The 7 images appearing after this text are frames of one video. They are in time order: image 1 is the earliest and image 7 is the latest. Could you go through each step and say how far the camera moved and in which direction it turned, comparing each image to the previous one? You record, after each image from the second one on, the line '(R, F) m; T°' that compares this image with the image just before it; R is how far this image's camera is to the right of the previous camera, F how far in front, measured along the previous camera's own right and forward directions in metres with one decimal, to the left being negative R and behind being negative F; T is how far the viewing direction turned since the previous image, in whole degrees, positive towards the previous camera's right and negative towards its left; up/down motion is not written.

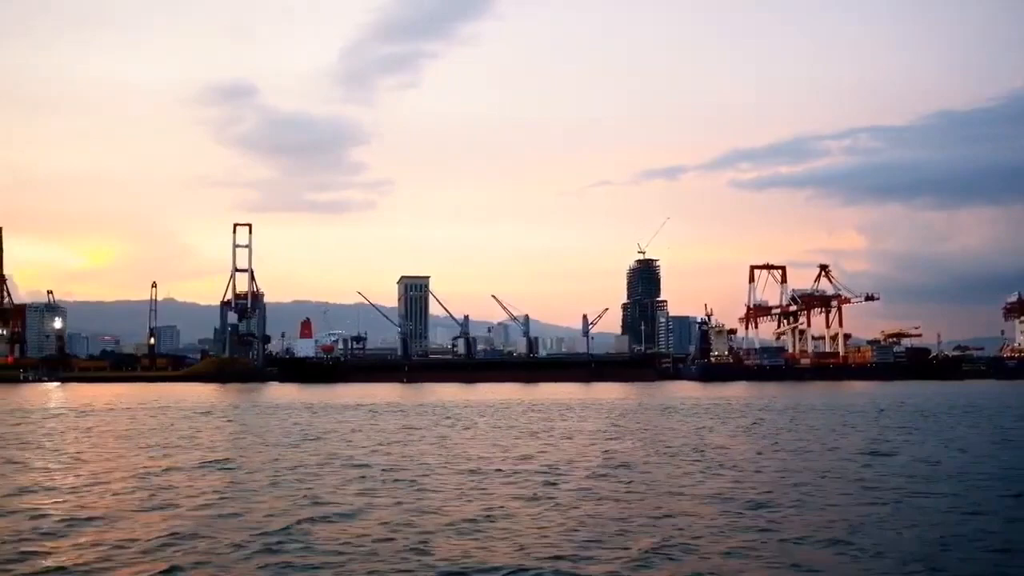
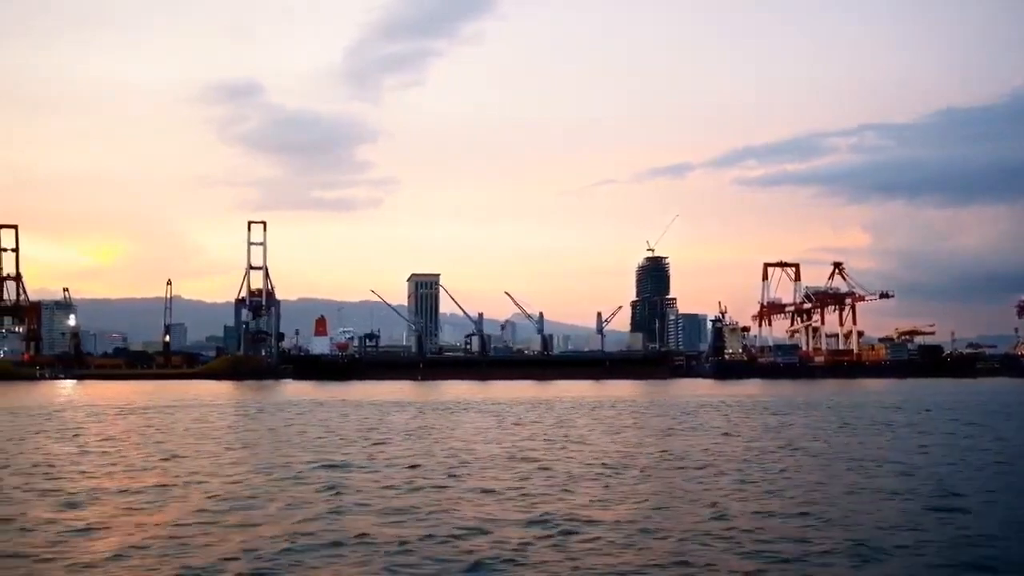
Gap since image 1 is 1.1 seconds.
(-0.6, 0.0) m; 0°
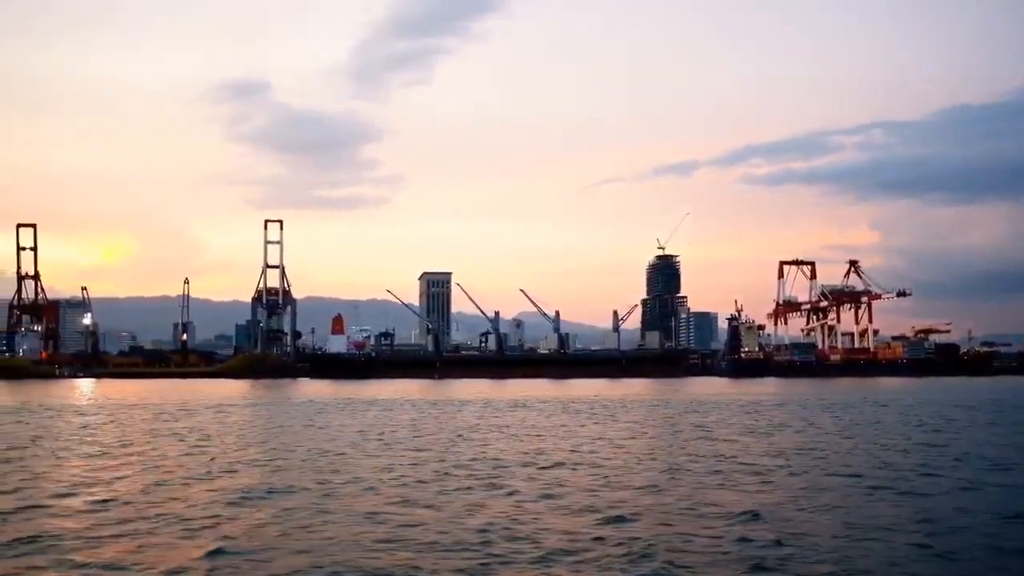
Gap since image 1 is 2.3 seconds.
(-0.5, 0.0) m; 0°
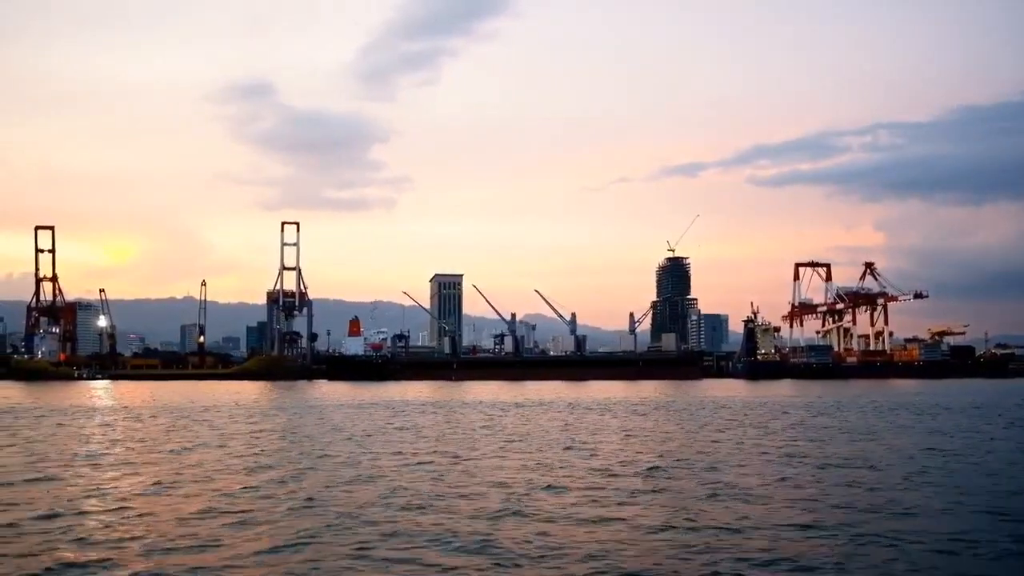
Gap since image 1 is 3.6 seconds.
(-0.5, 0.0) m; 0°
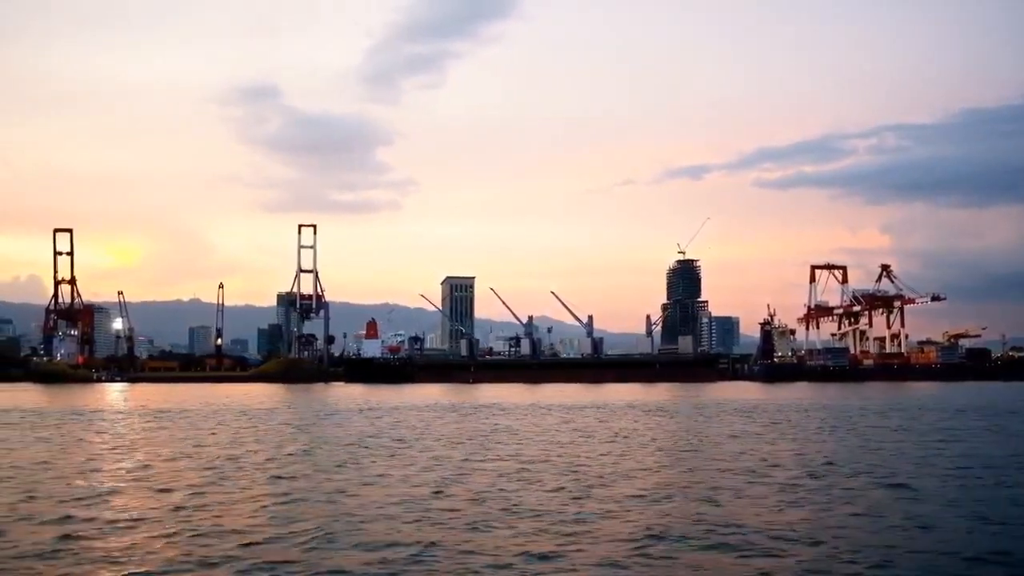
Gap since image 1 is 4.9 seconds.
(-0.6, 0.0) m; 0°
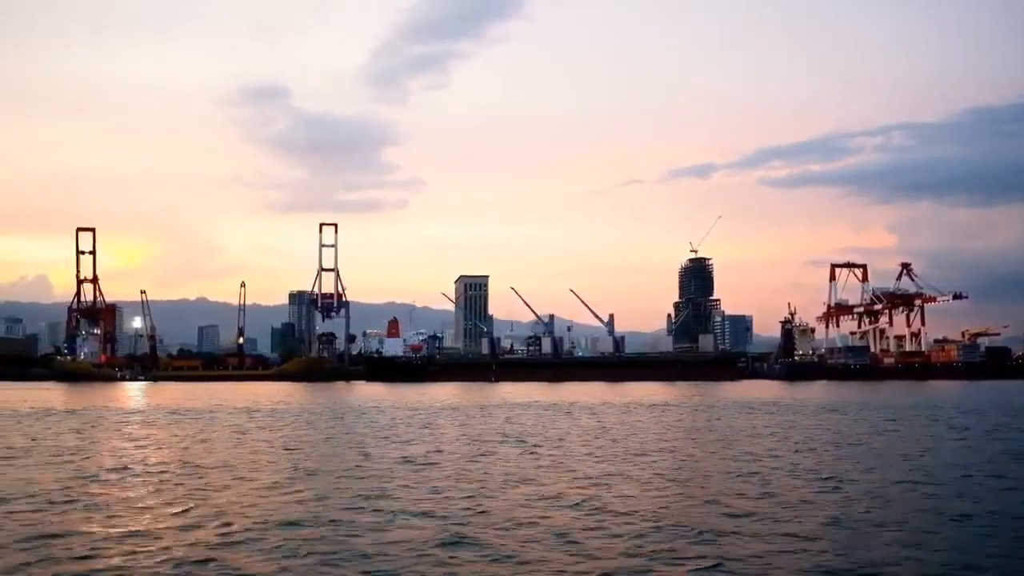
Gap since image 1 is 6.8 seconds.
(-0.7, 0.0) m; 0°
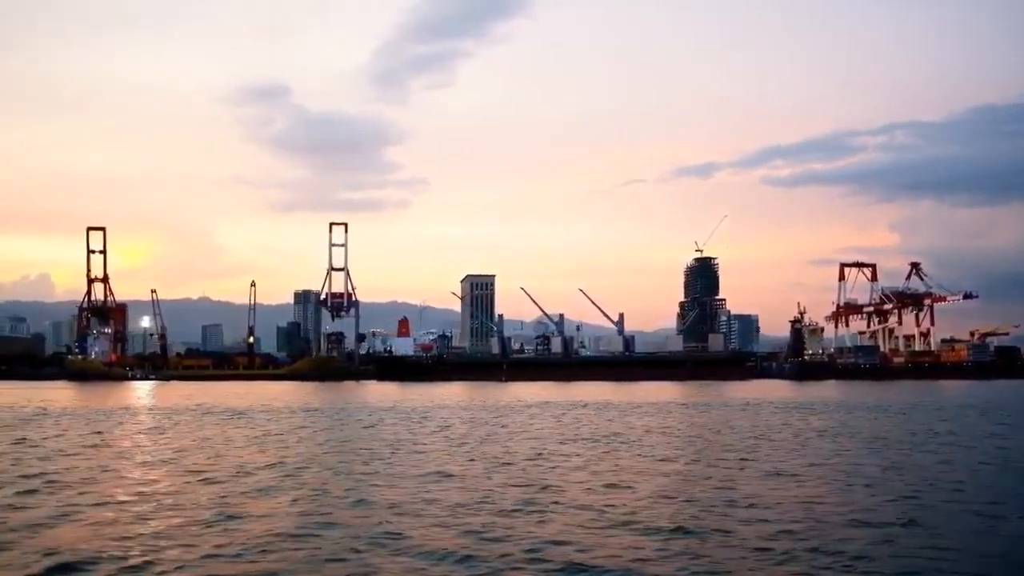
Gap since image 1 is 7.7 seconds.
(-0.4, 0.0) m; 0°
